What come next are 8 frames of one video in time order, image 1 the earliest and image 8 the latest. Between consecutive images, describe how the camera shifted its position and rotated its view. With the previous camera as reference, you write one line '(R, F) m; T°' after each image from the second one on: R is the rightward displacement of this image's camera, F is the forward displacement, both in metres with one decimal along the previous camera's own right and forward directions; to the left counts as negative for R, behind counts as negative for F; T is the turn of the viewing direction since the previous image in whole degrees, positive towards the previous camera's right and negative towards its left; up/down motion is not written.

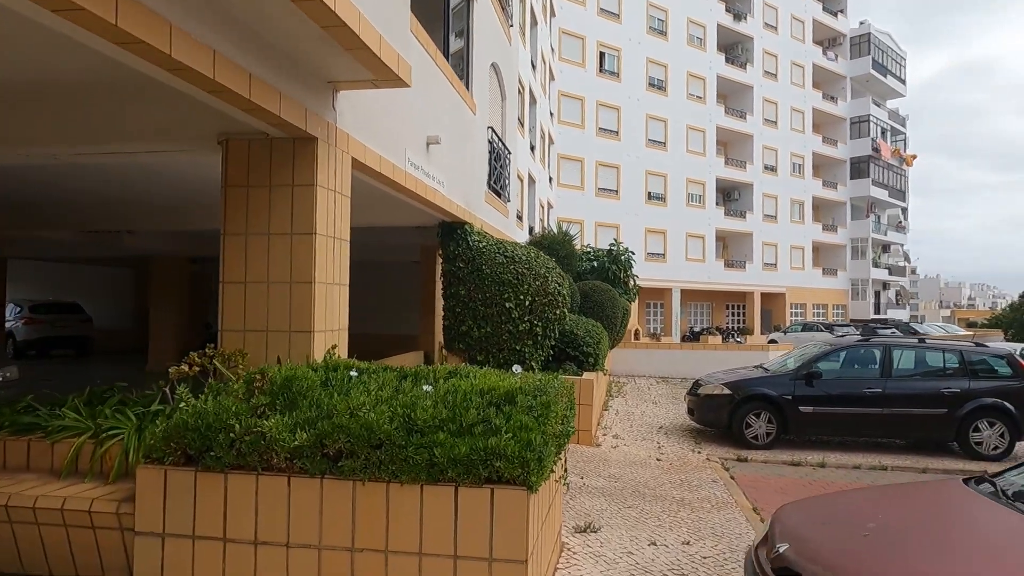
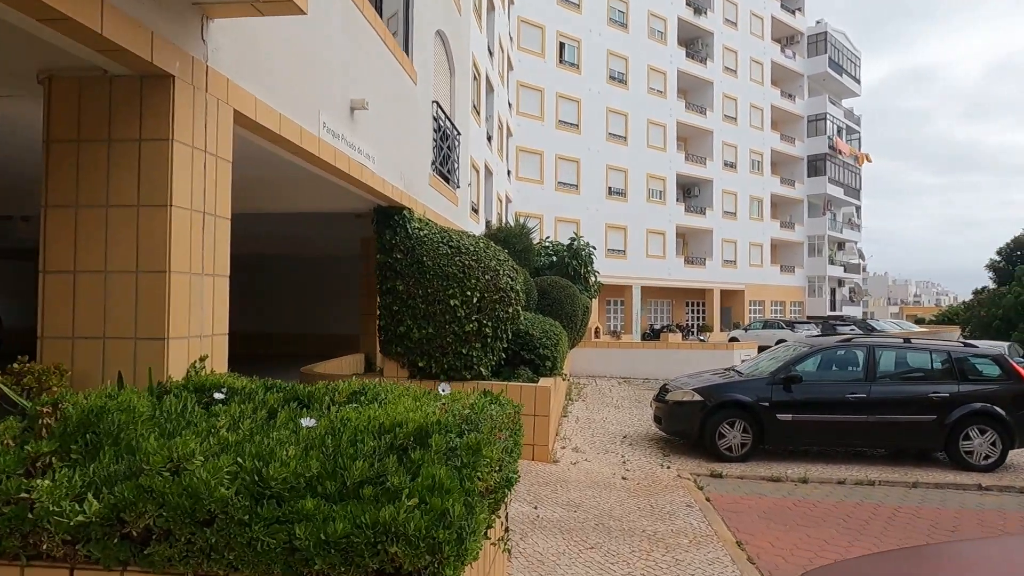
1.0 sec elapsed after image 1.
(+0.2, +1.0) m; +3°
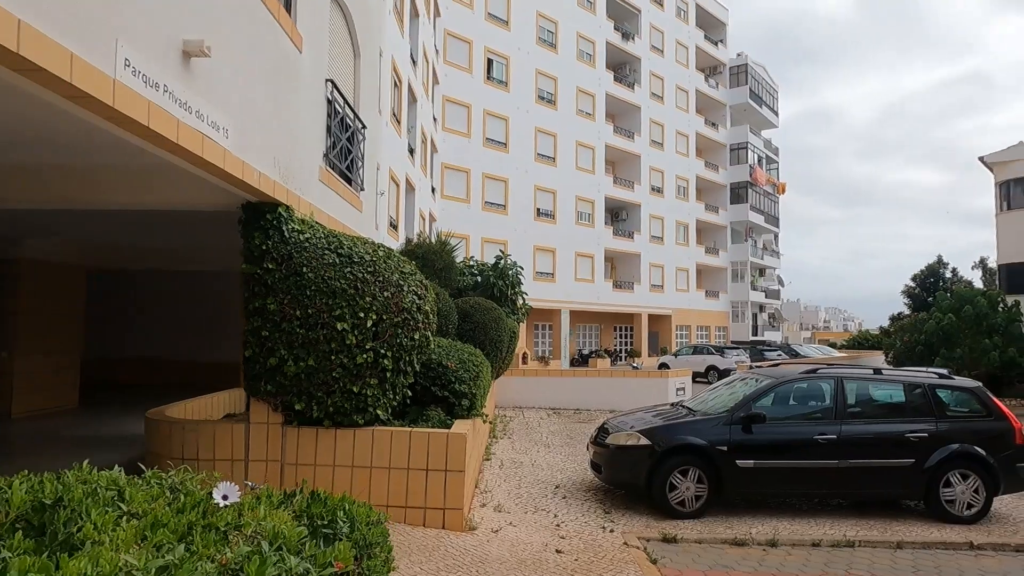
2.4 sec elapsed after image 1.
(+0.2, +1.5) m; +6°
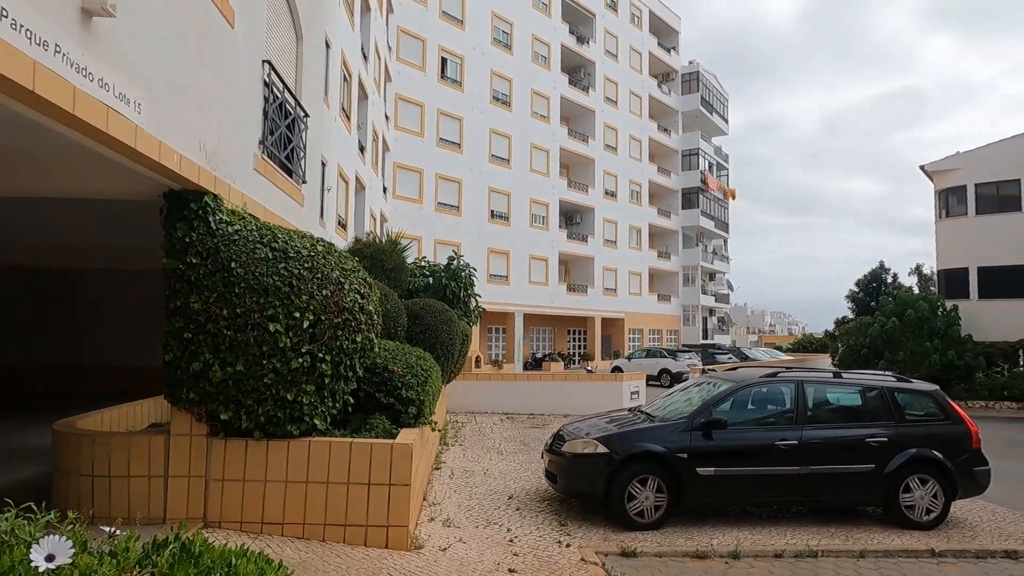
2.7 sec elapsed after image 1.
(0.0, +0.4) m; +4°
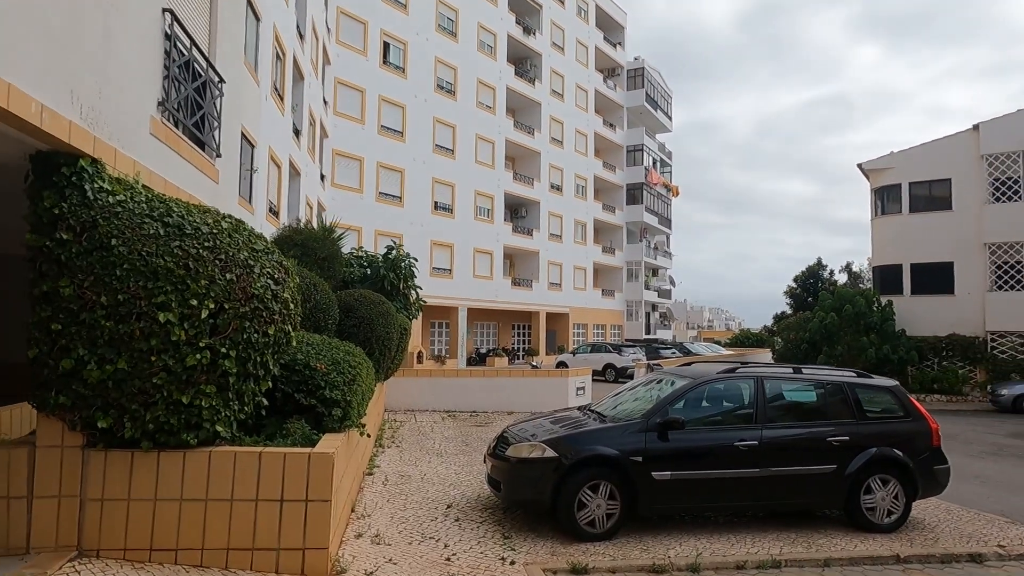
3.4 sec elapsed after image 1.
(0.0, +0.6) m; +5°
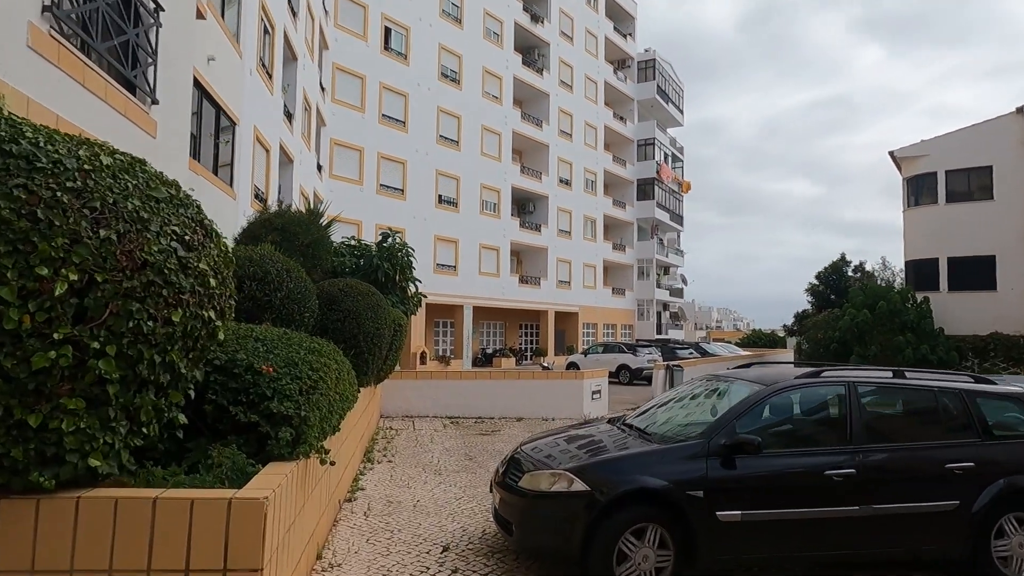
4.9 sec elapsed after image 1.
(-0.1, +1.5) m; -1°
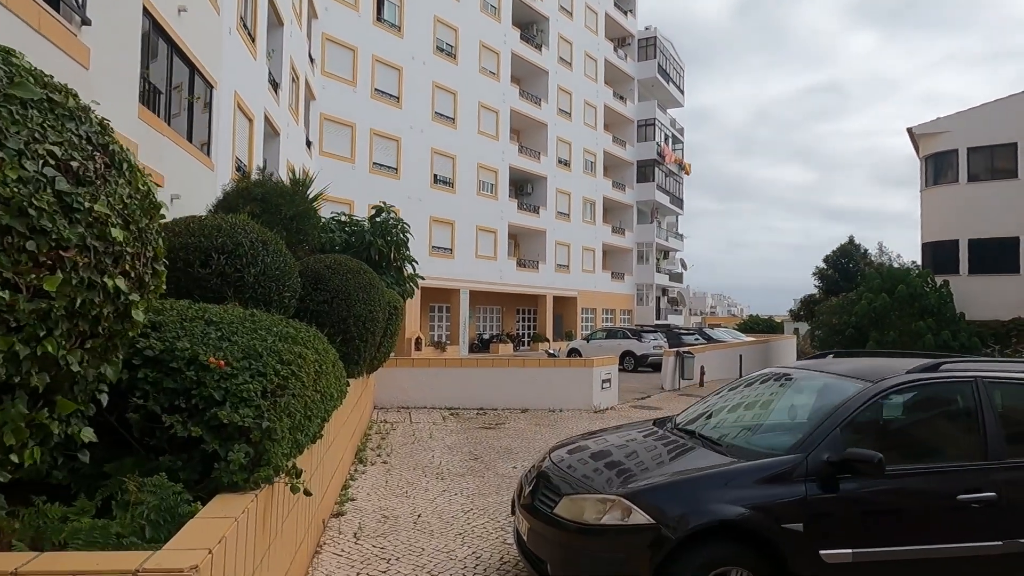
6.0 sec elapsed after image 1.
(-0.2, +1.1) m; +1°
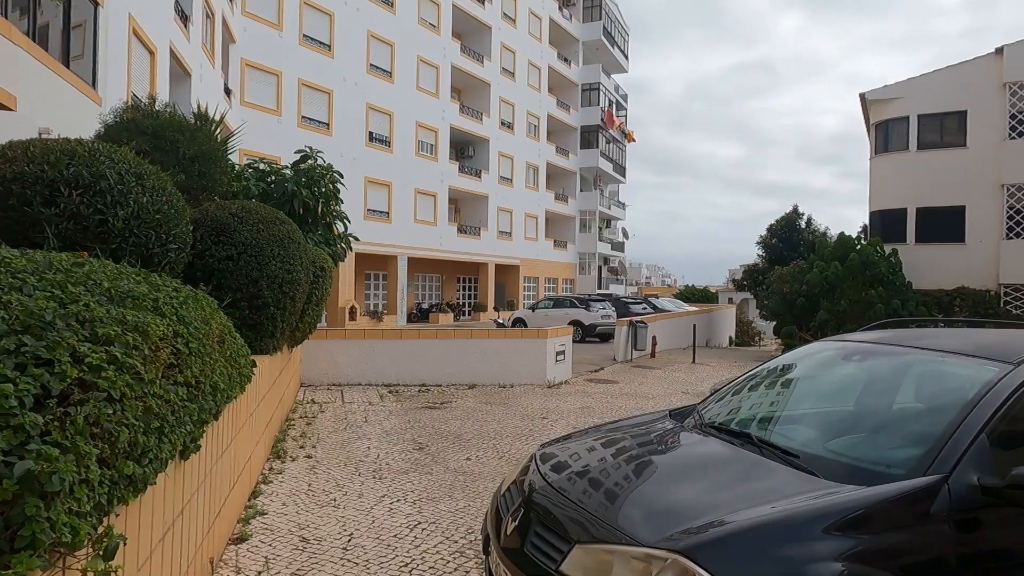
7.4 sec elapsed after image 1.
(-0.2, +1.4) m; +5°
